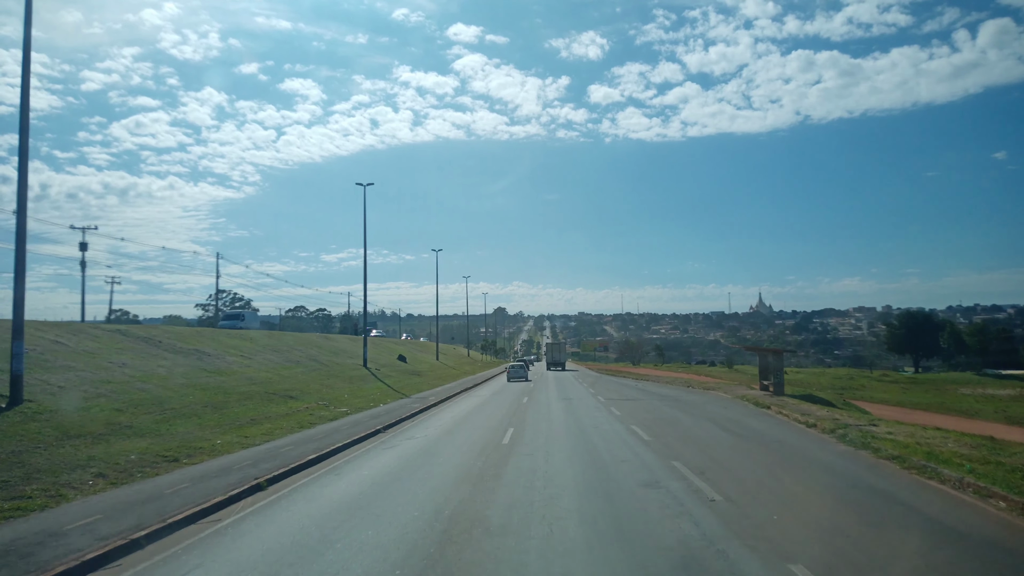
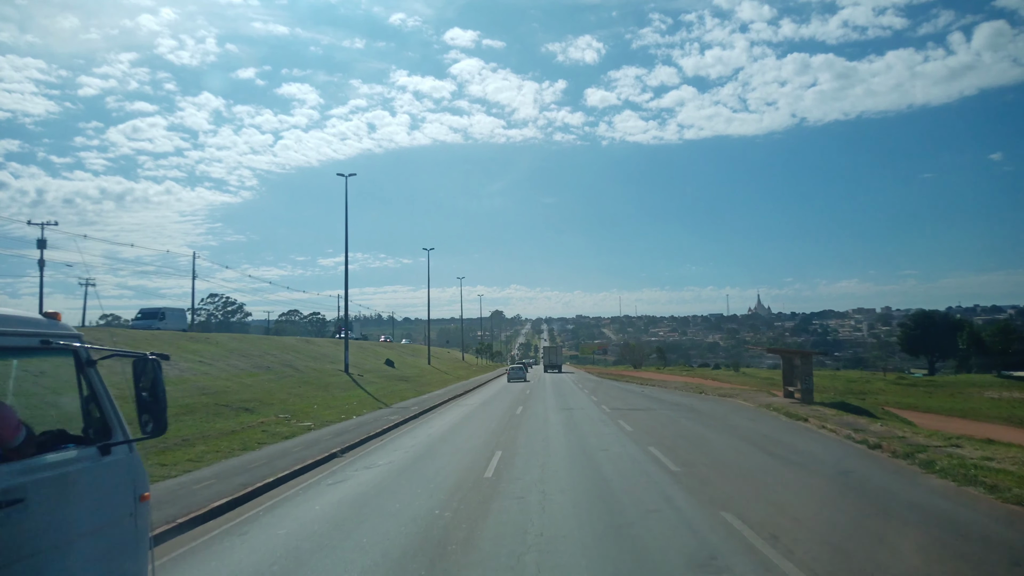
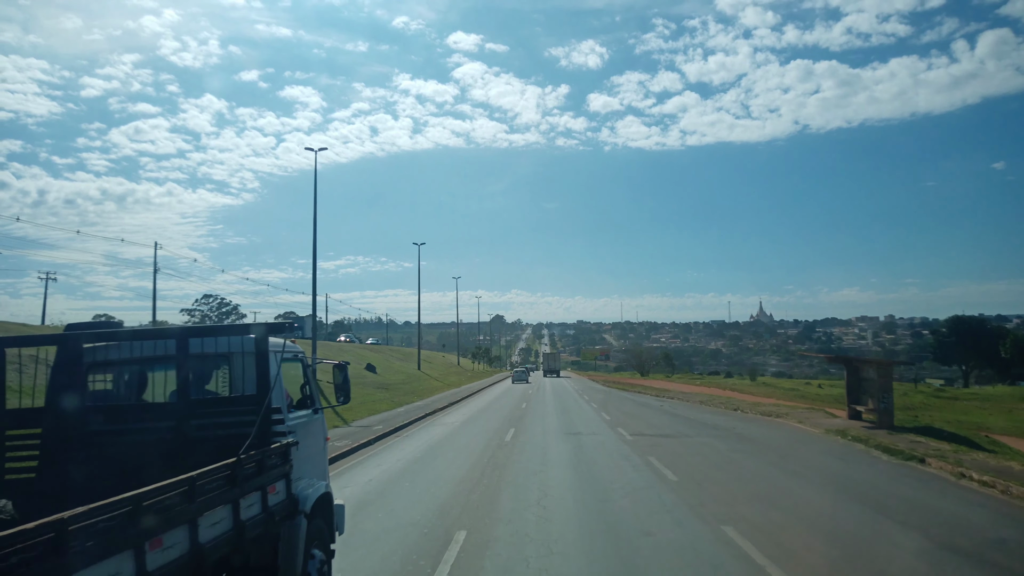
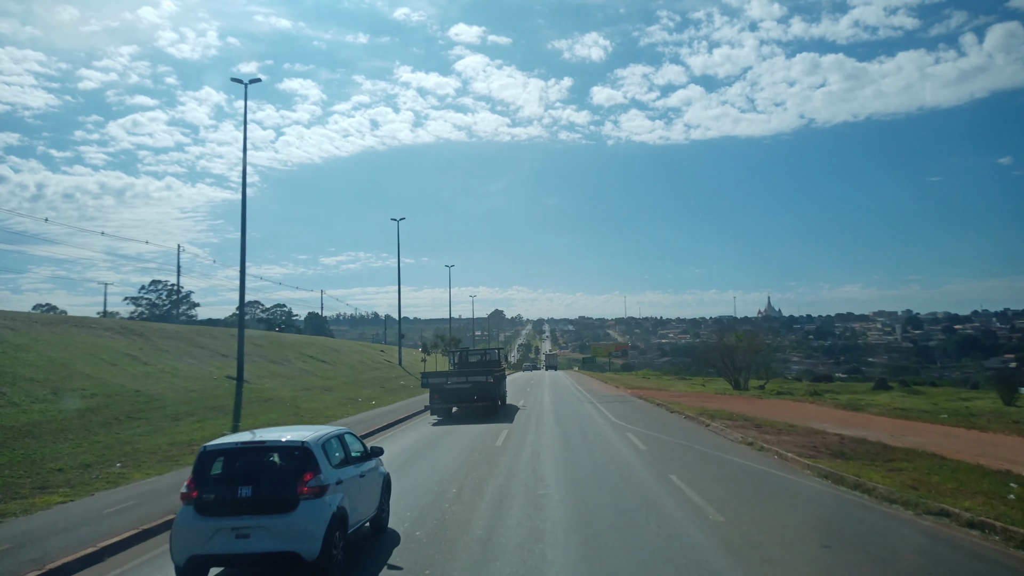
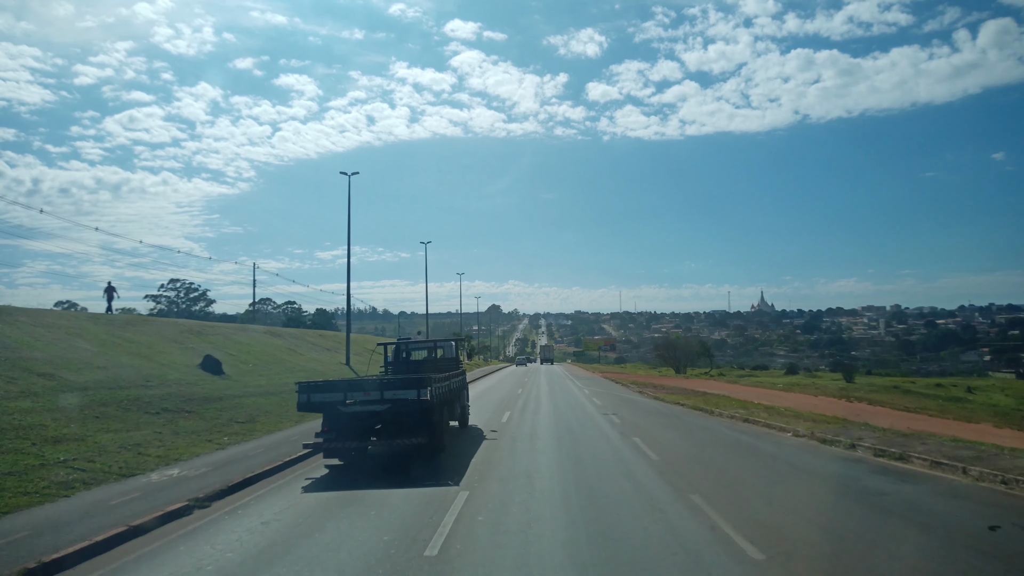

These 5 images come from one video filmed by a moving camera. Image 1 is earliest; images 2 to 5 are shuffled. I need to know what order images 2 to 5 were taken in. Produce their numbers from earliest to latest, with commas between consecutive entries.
2, 3, 5, 4
